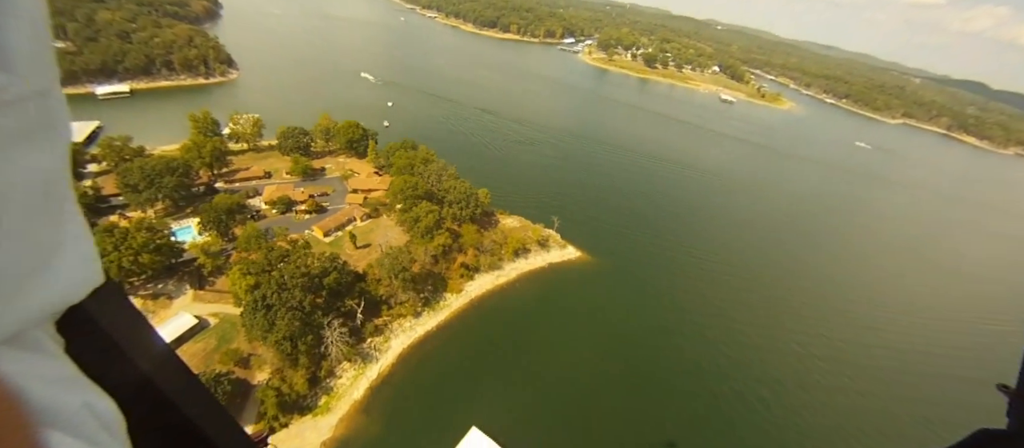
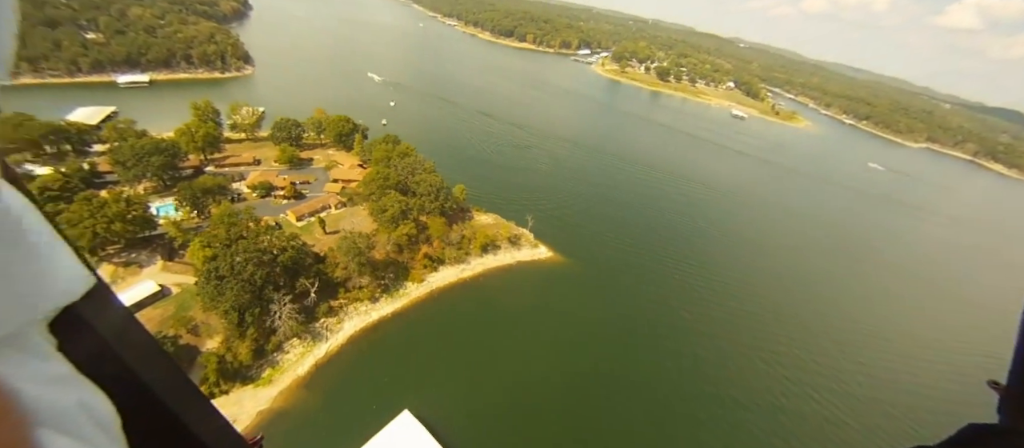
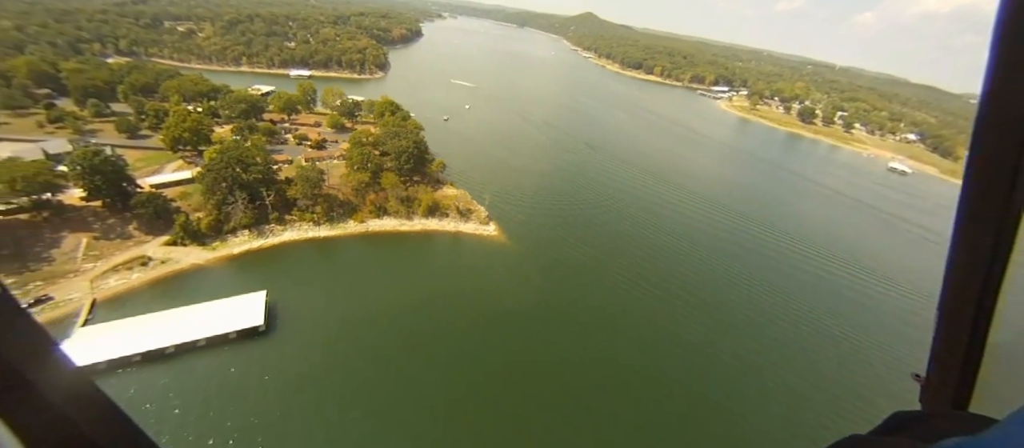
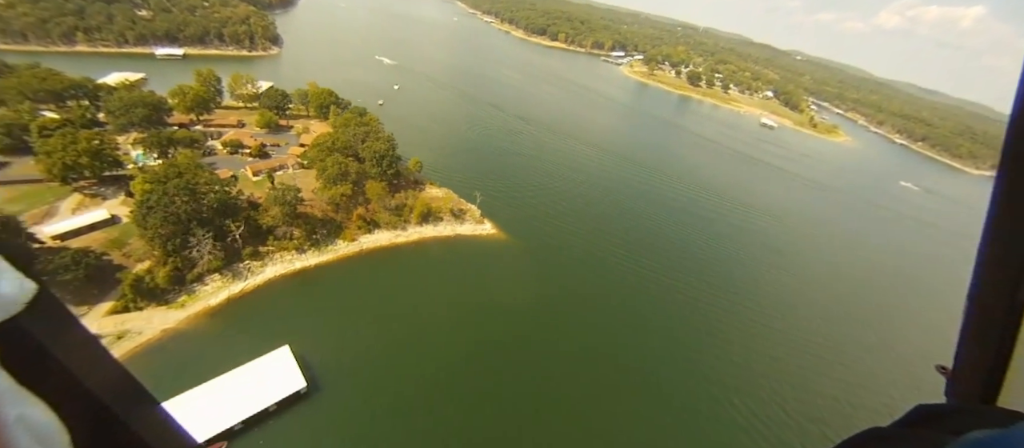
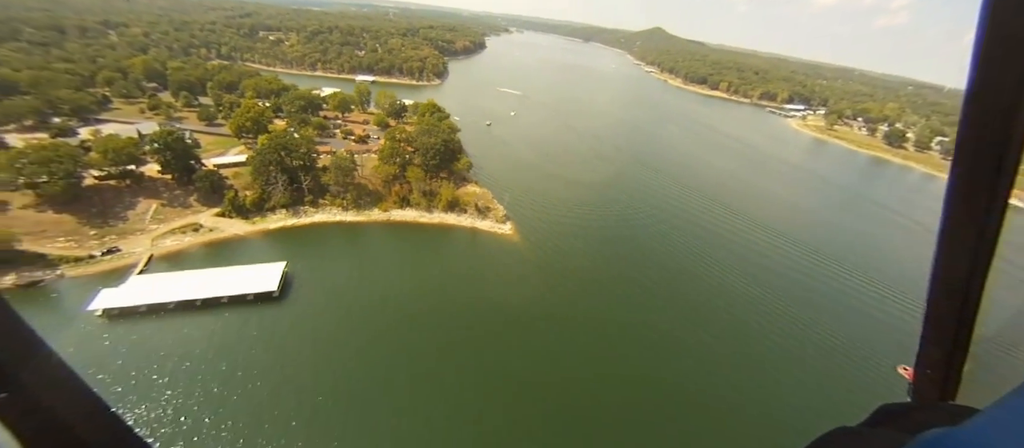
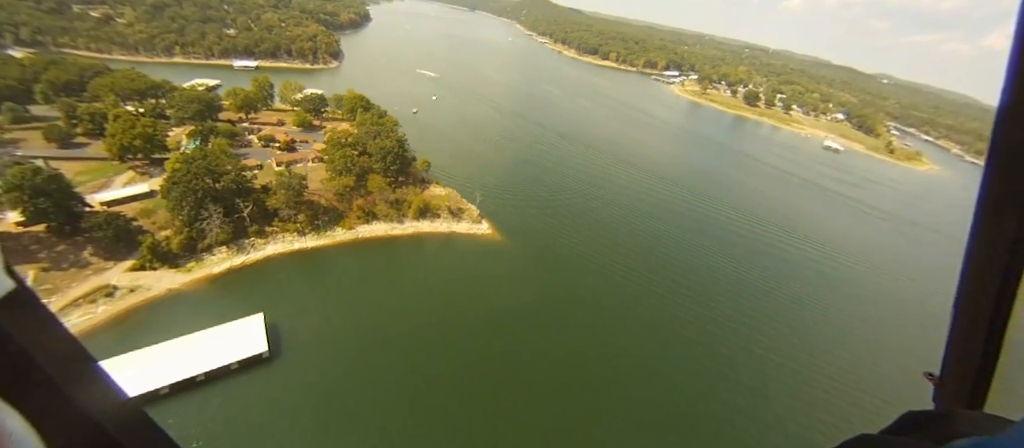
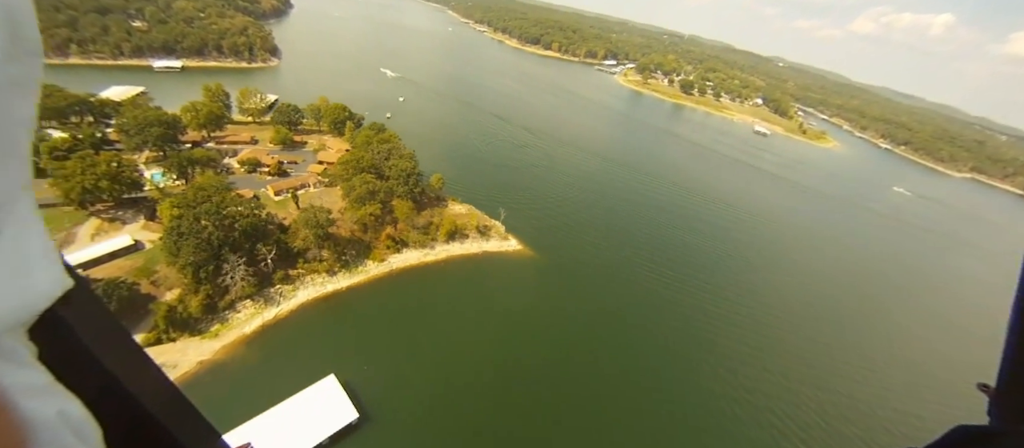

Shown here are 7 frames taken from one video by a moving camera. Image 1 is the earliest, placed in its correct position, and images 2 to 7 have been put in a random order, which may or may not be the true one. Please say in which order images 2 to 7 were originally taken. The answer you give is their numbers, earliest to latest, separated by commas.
2, 7, 4, 6, 3, 5
